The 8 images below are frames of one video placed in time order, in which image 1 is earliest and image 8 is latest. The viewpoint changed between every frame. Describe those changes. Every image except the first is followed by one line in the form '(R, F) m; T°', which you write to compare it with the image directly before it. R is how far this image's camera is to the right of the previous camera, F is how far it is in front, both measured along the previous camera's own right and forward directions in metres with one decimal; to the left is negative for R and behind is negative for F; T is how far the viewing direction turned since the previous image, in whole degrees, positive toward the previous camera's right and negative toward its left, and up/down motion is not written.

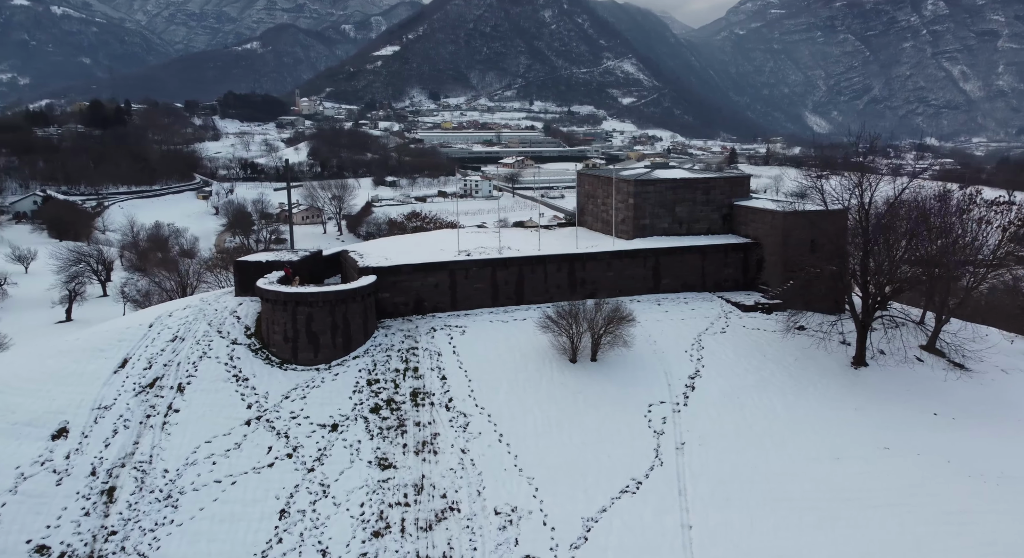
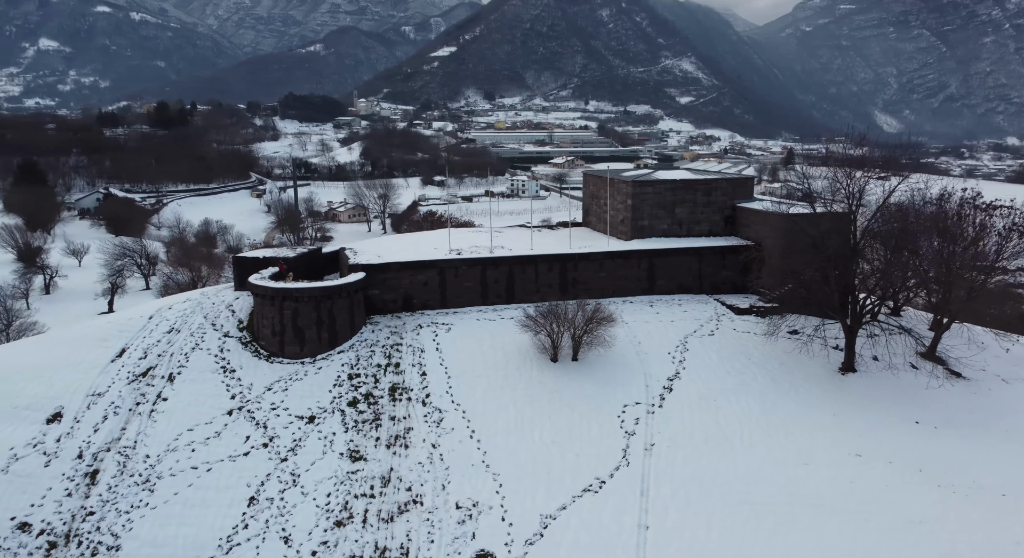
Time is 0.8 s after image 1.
(+1.5, -0.1) m; -4°
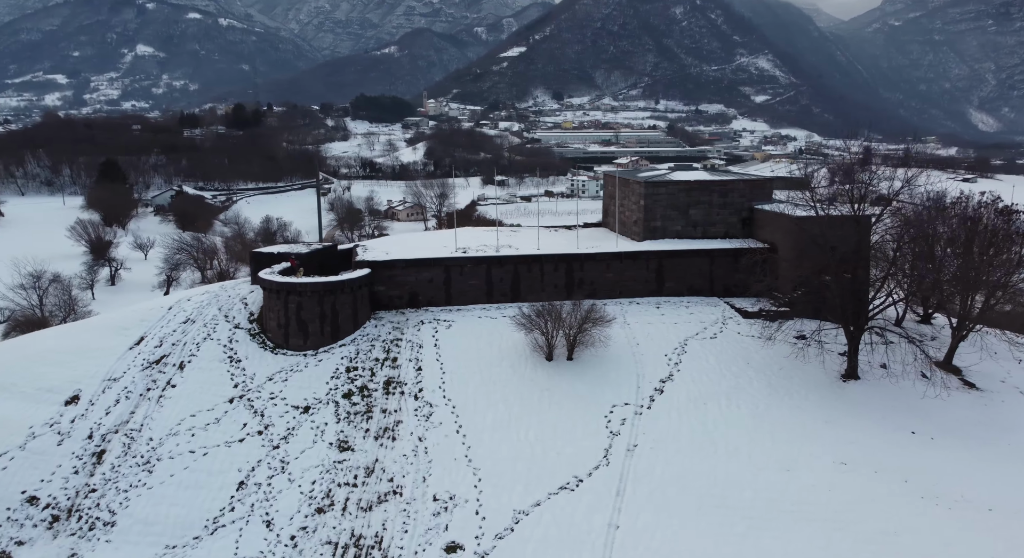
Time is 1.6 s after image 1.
(+1.4, -0.1) m; -5°
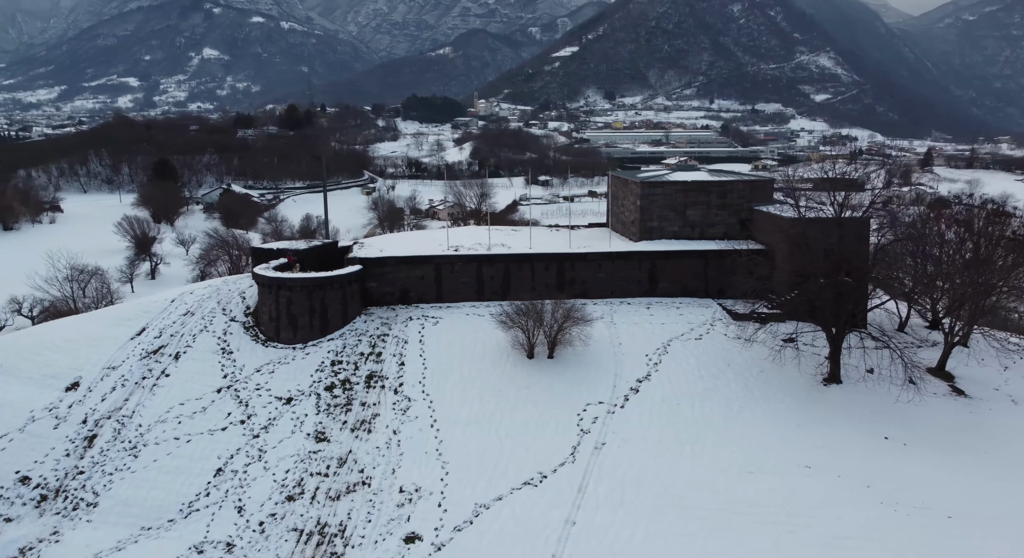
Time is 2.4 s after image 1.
(+1.4, -0.1) m; -3°
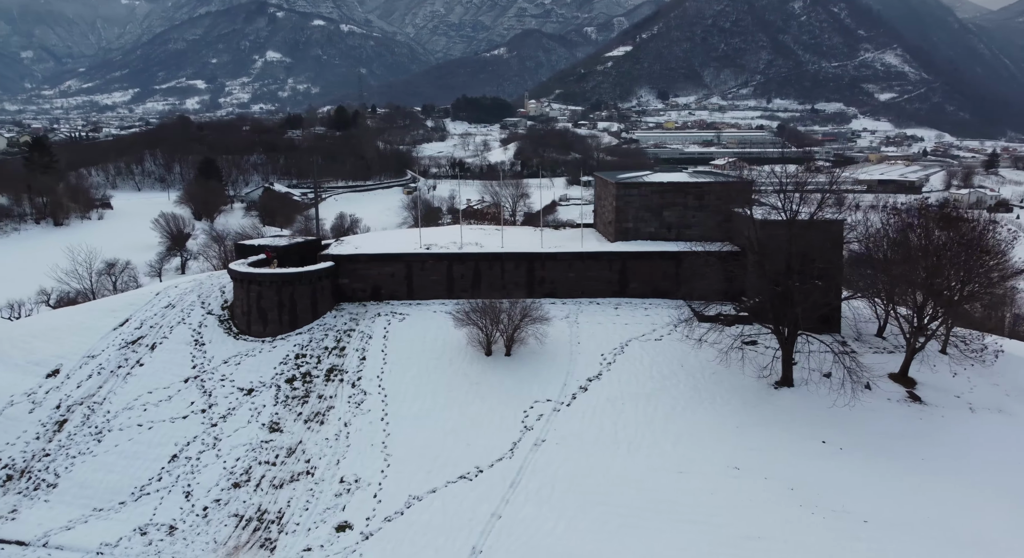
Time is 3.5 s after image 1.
(+1.9, -0.2) m; -3°
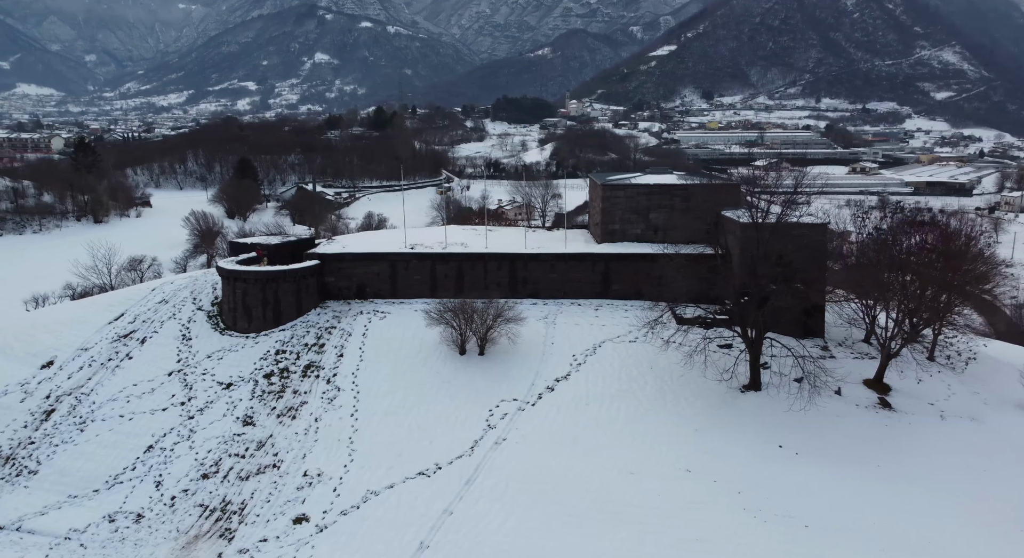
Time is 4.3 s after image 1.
(+1.4, -0.1) m; -3°
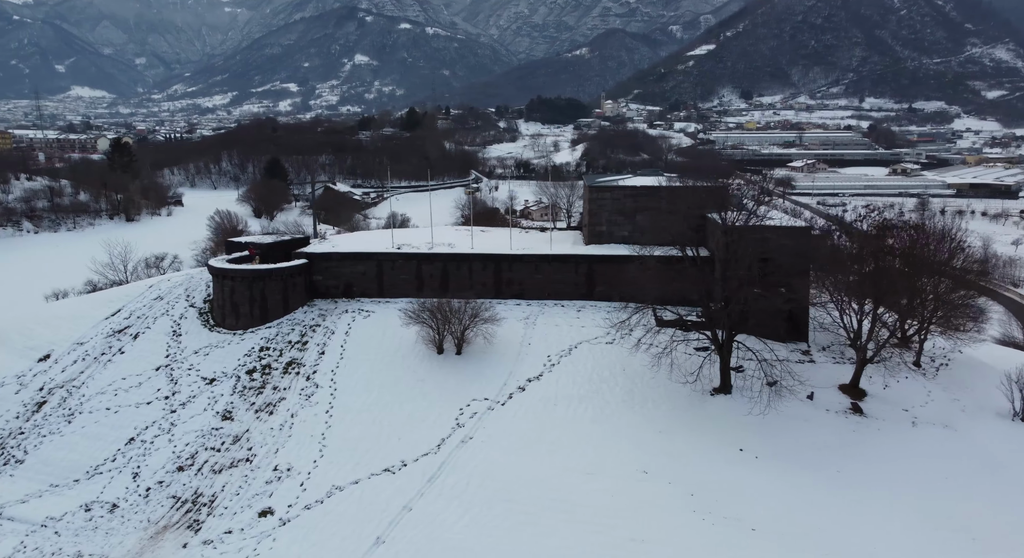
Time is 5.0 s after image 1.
(+1.2, -0.1) m; -2°
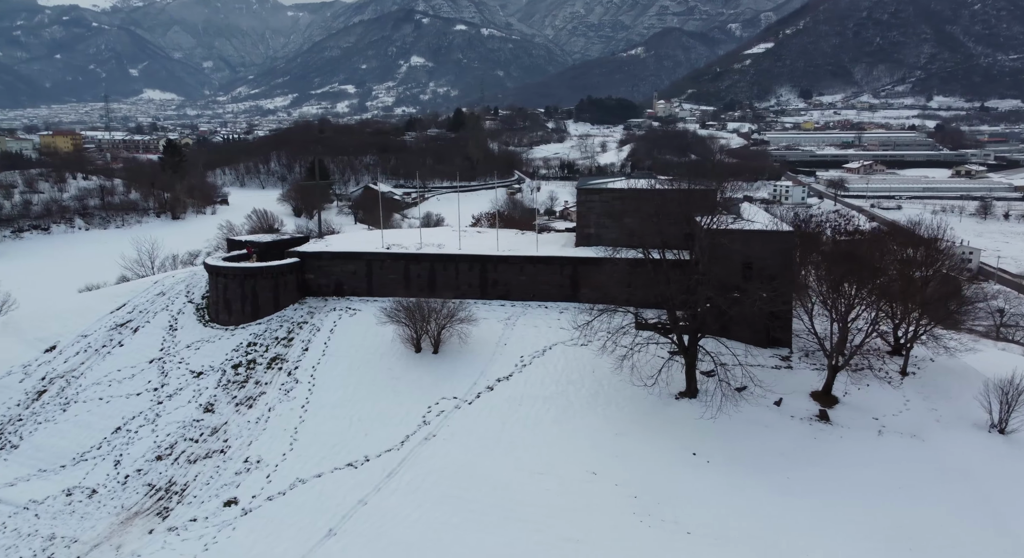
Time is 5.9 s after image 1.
(+1.6, -0.2) m; -3°
